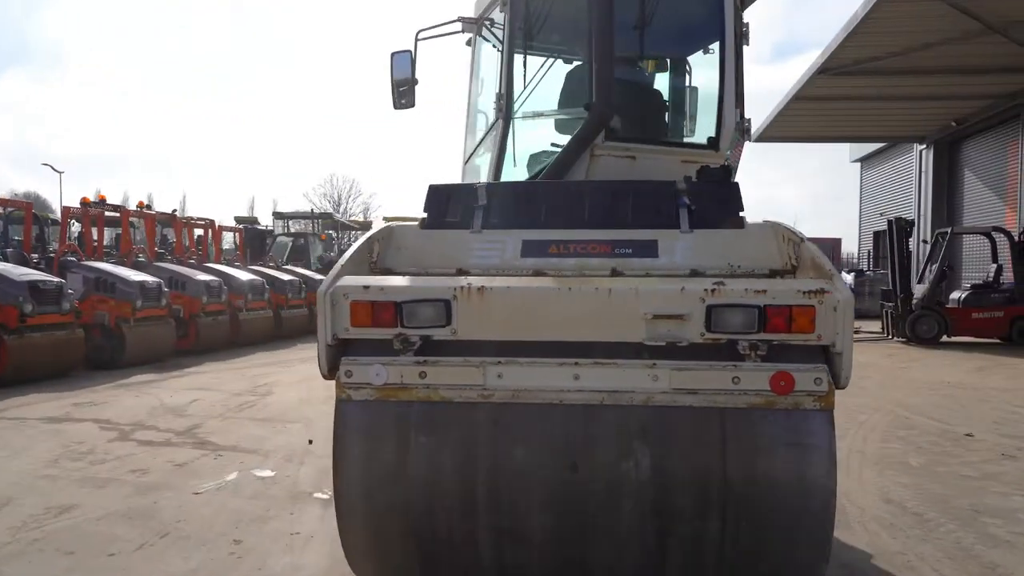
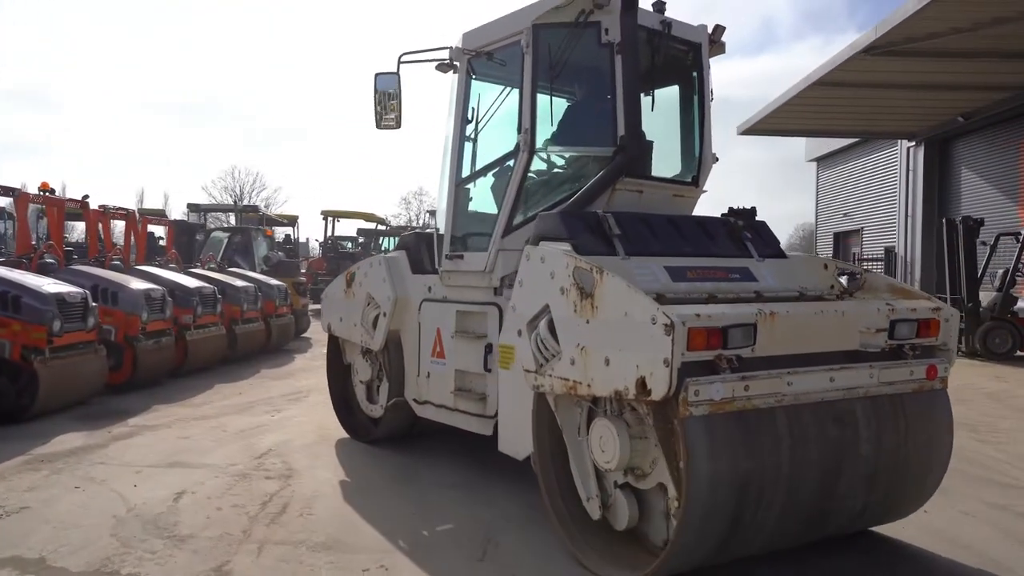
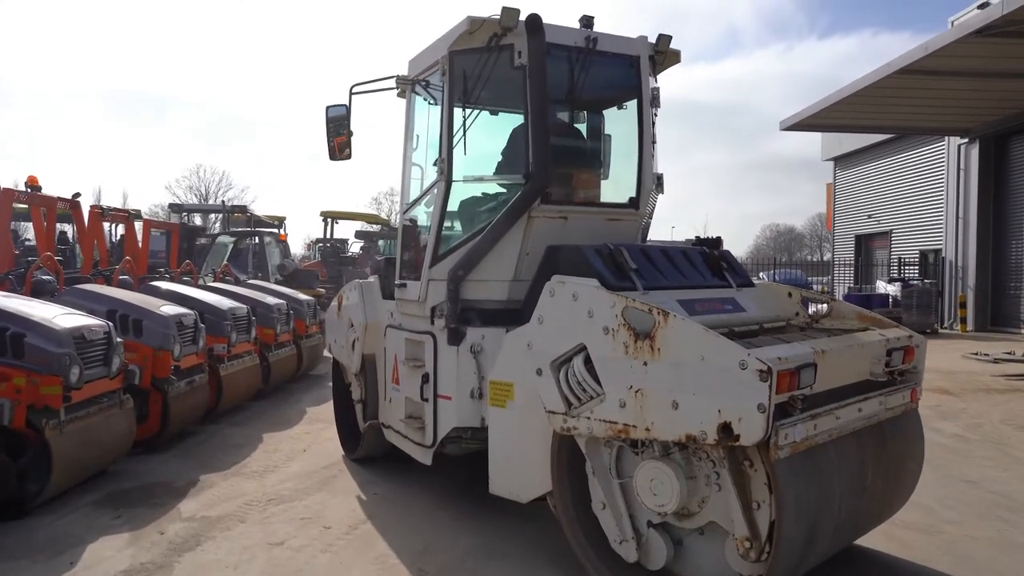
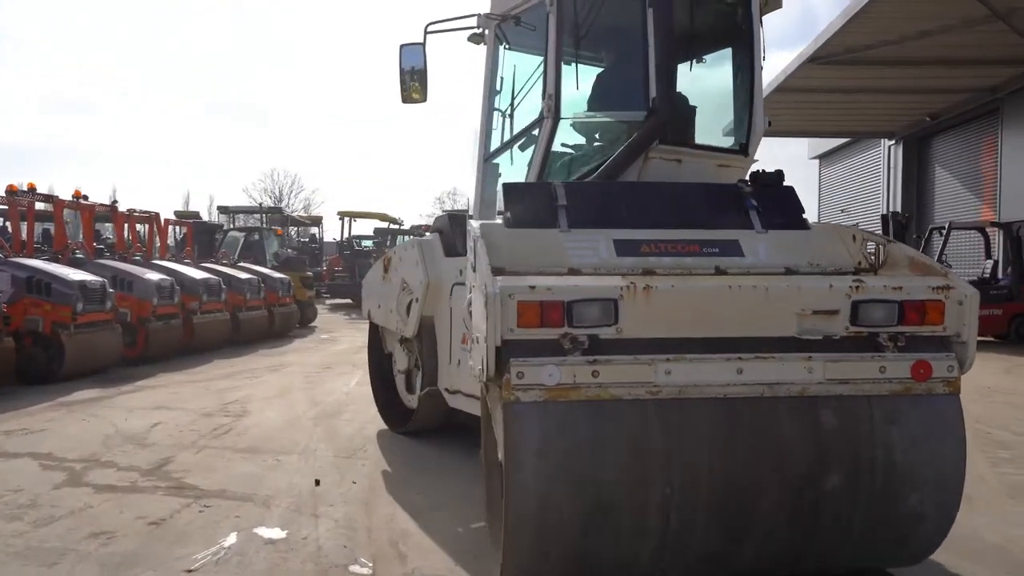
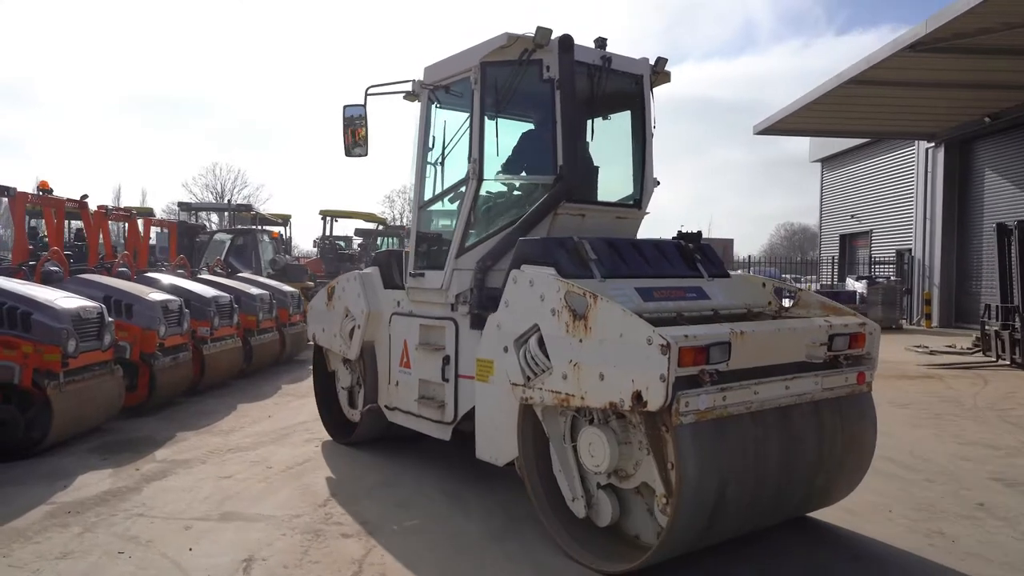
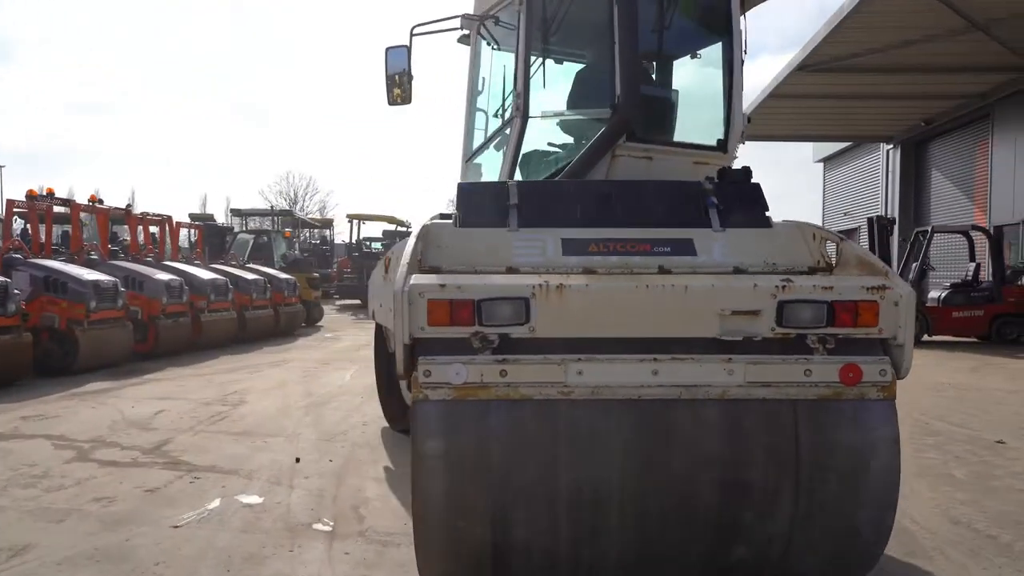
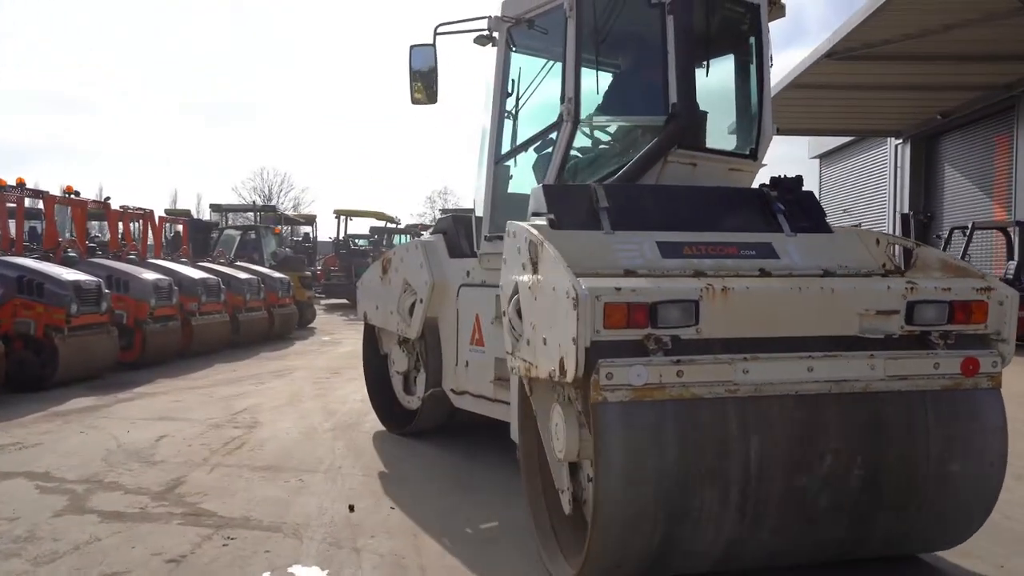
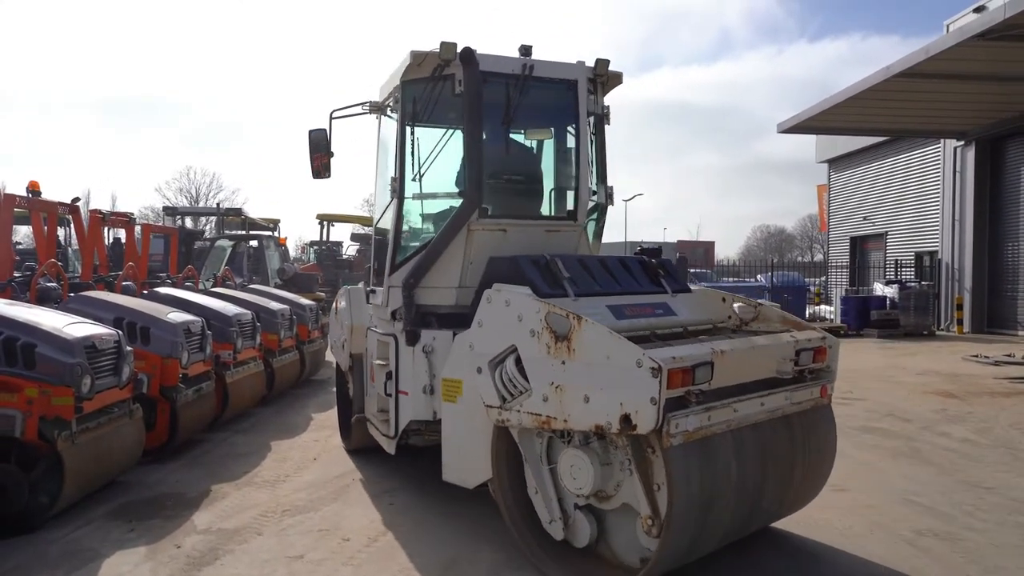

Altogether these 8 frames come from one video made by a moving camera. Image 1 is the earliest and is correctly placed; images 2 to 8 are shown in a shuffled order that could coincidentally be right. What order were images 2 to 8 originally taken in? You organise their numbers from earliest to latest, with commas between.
6, 4, 7, 2, 5, 3, 8
